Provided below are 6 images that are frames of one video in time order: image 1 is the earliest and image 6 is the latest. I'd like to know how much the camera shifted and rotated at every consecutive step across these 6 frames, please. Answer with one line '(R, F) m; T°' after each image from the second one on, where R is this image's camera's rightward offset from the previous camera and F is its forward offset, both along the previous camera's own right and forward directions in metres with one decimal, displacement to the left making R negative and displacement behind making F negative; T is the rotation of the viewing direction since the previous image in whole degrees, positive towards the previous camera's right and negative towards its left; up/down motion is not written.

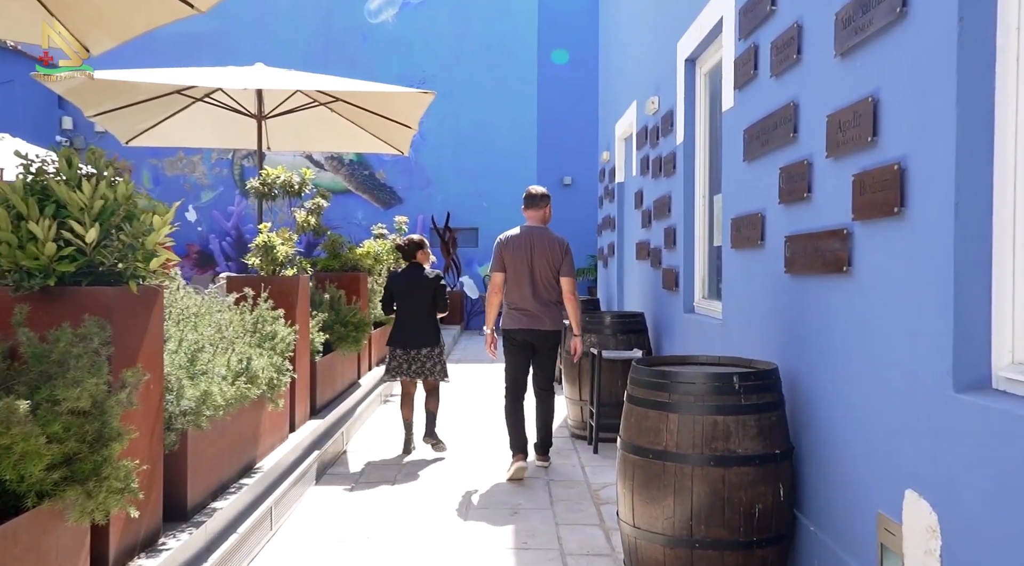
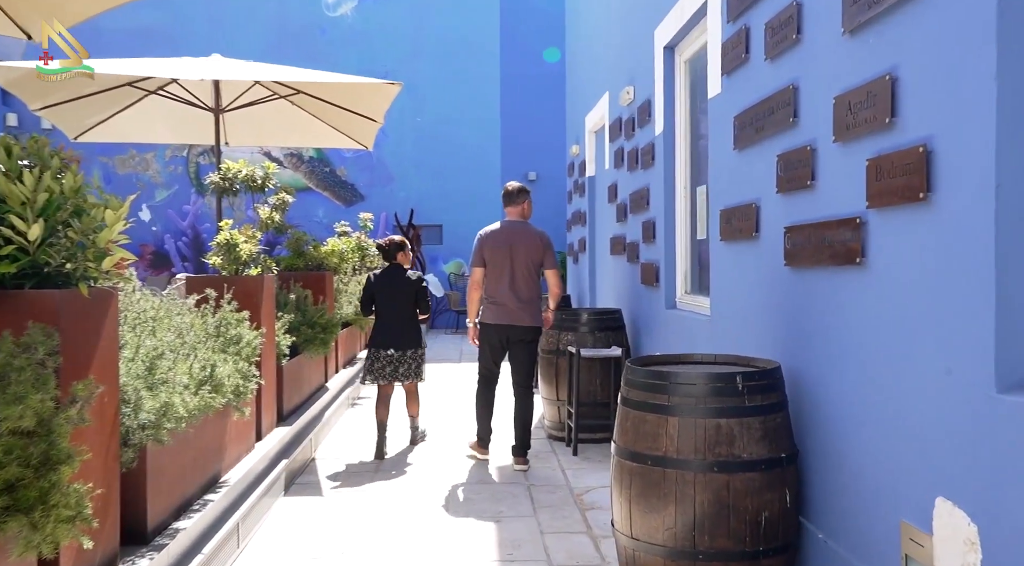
(-0.1, +0.2) m; +3°
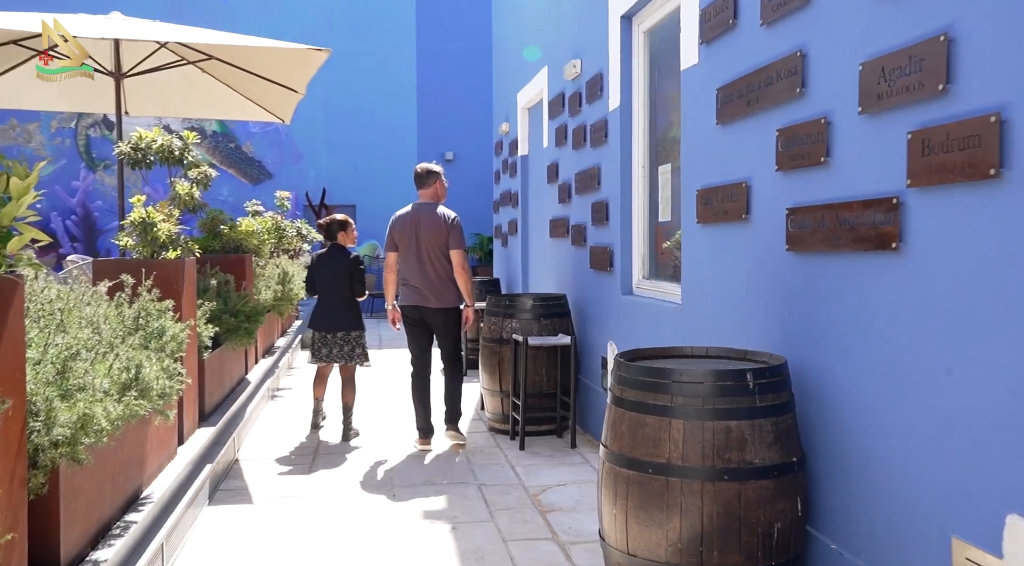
(-0.2, +0.4) m; +6°
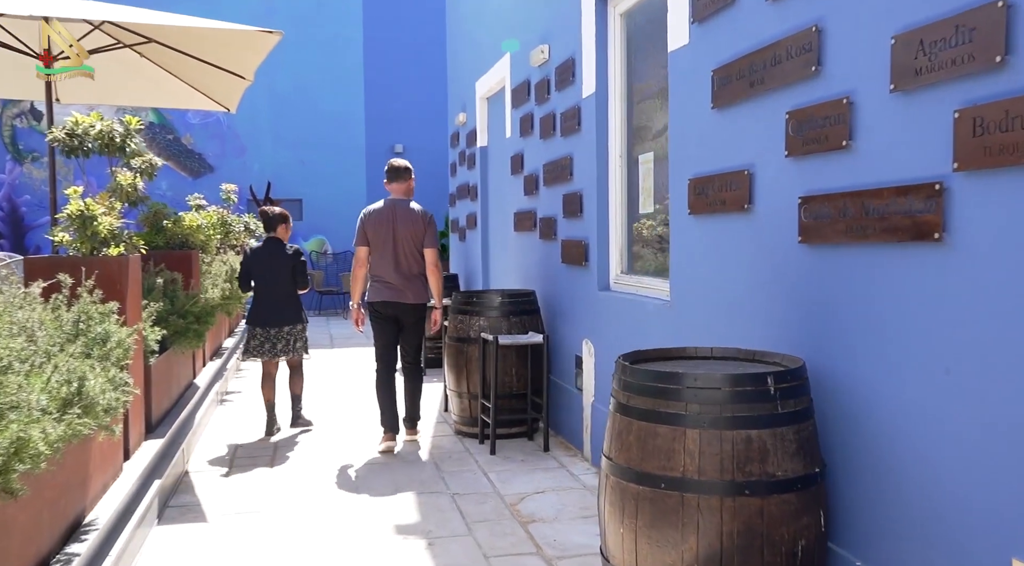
(-0.2, +0.3) m; +4°
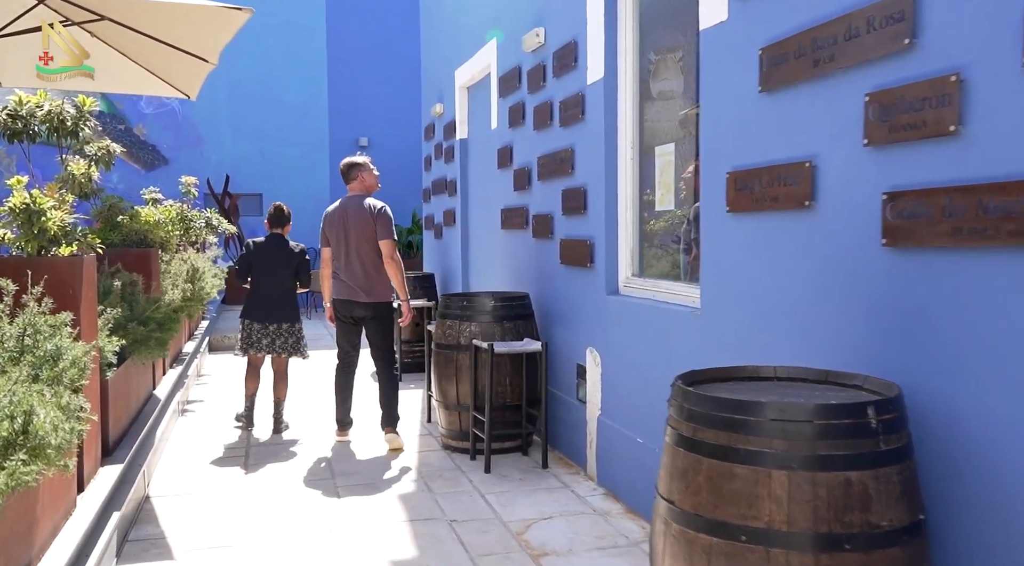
(-0.2, +0.5) m; +3°
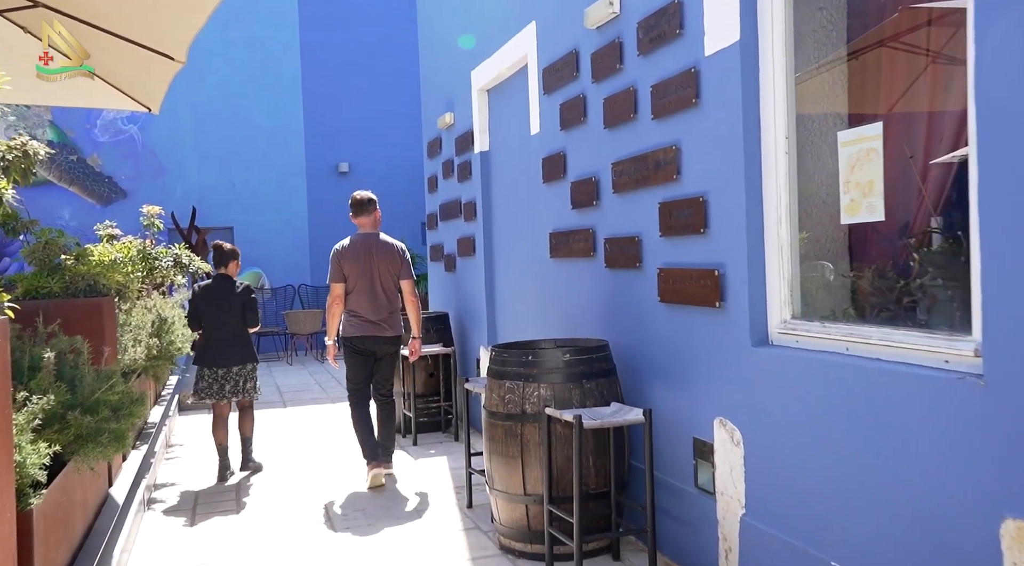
(-0.5, +1.4) m; +2°
